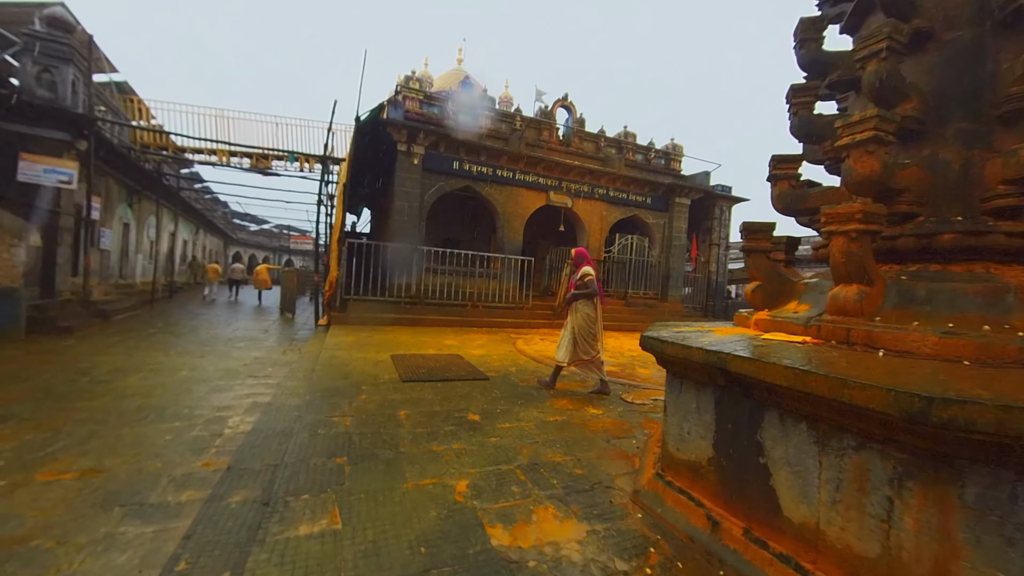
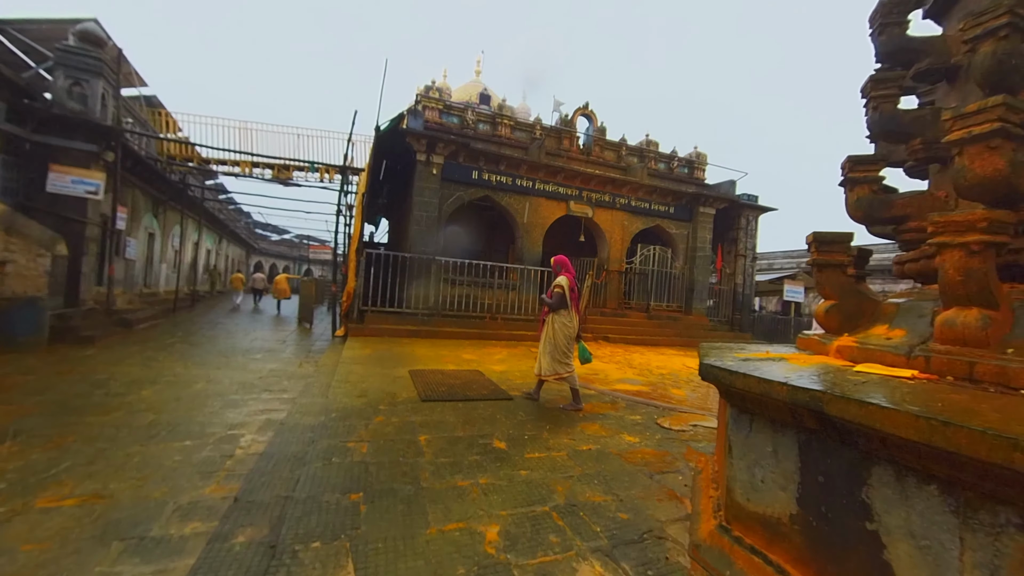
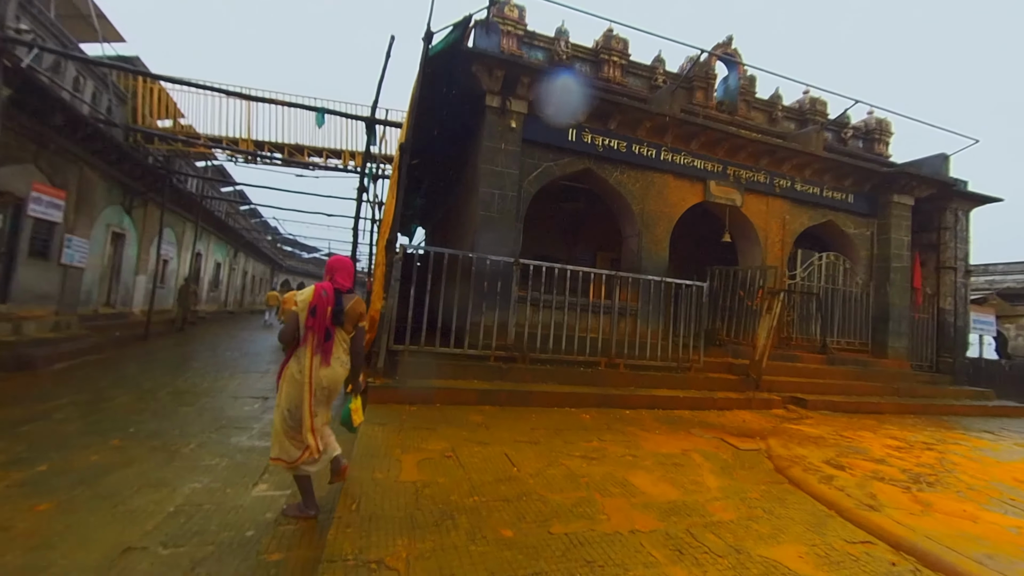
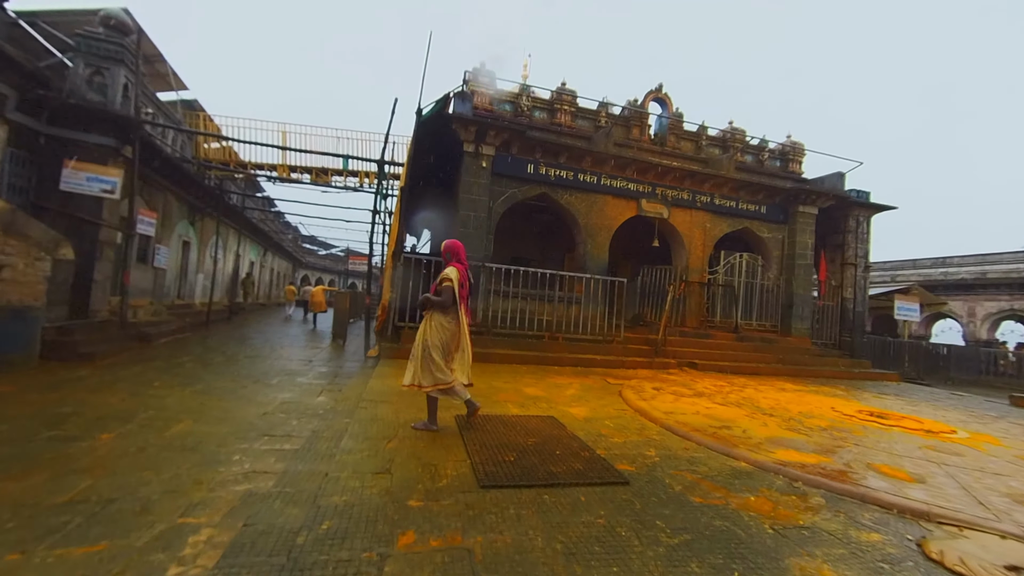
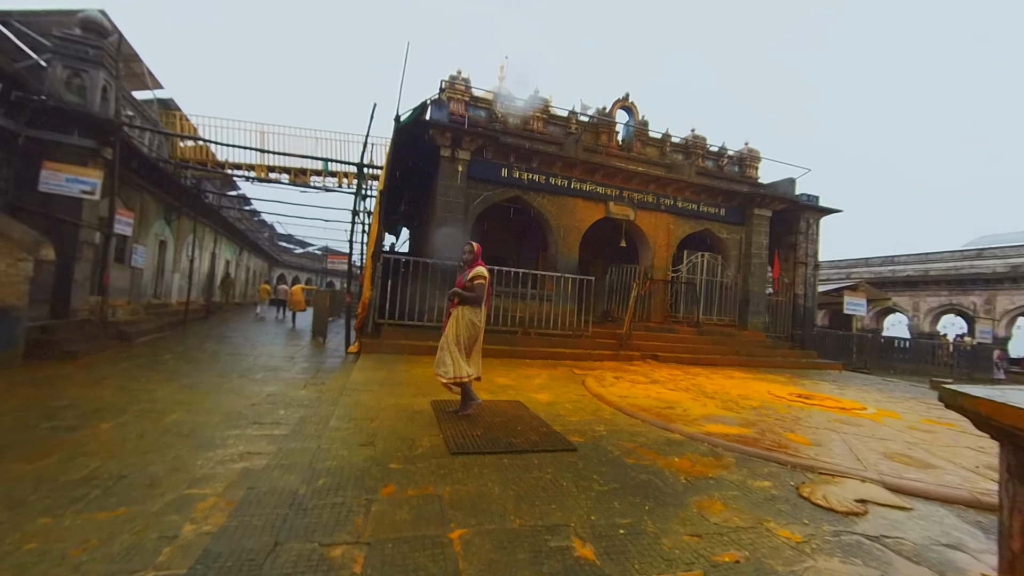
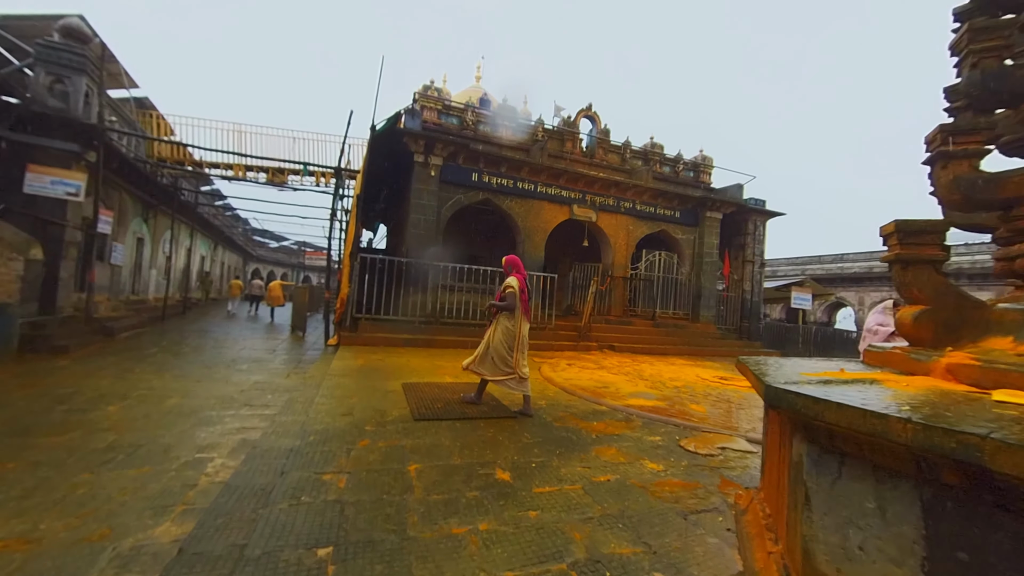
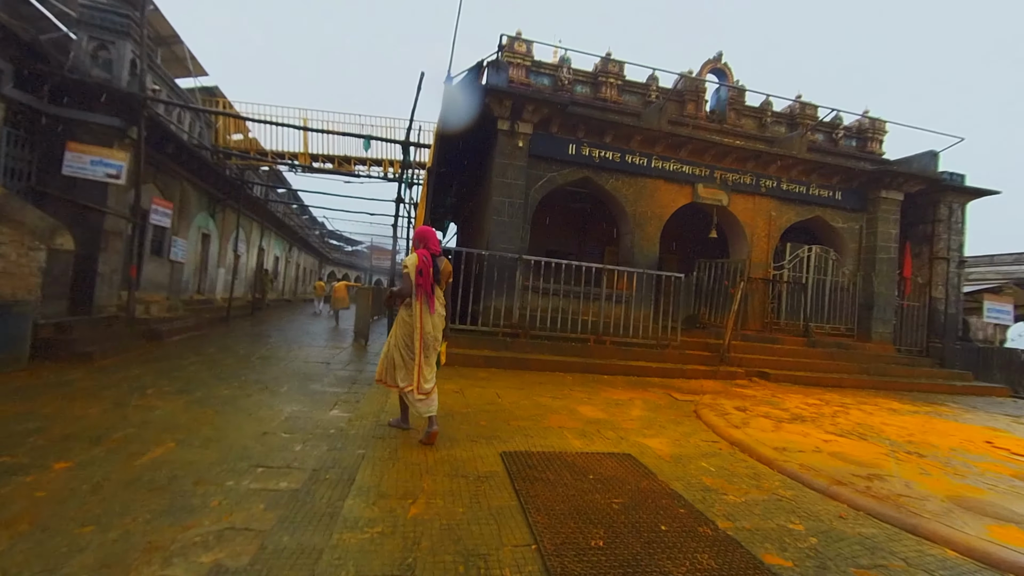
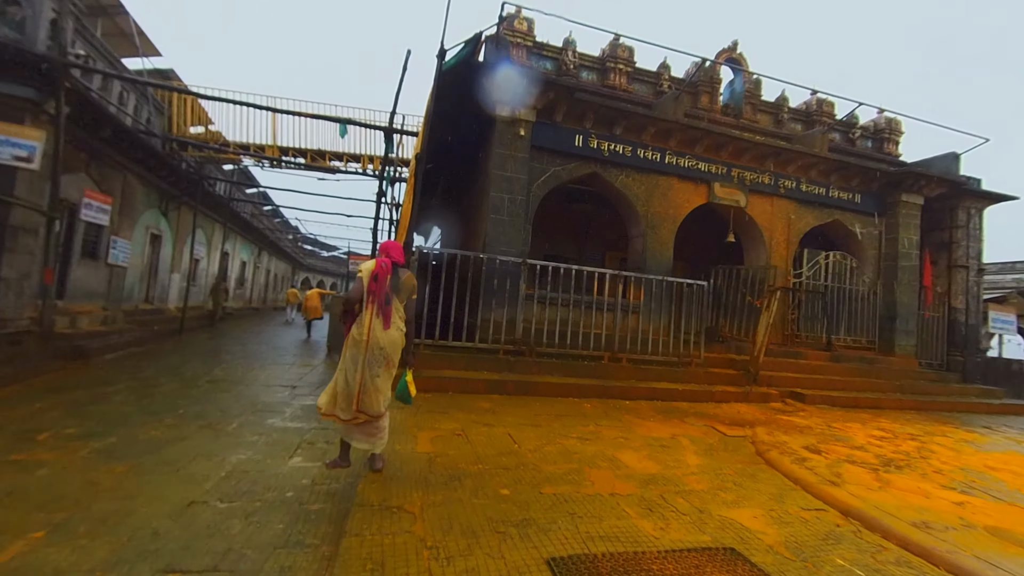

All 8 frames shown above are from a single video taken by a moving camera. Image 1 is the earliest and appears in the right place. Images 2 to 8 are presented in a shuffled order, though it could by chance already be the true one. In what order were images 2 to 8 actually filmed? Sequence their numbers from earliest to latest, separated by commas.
2, 6, 5, 4, 7, 8, 3
